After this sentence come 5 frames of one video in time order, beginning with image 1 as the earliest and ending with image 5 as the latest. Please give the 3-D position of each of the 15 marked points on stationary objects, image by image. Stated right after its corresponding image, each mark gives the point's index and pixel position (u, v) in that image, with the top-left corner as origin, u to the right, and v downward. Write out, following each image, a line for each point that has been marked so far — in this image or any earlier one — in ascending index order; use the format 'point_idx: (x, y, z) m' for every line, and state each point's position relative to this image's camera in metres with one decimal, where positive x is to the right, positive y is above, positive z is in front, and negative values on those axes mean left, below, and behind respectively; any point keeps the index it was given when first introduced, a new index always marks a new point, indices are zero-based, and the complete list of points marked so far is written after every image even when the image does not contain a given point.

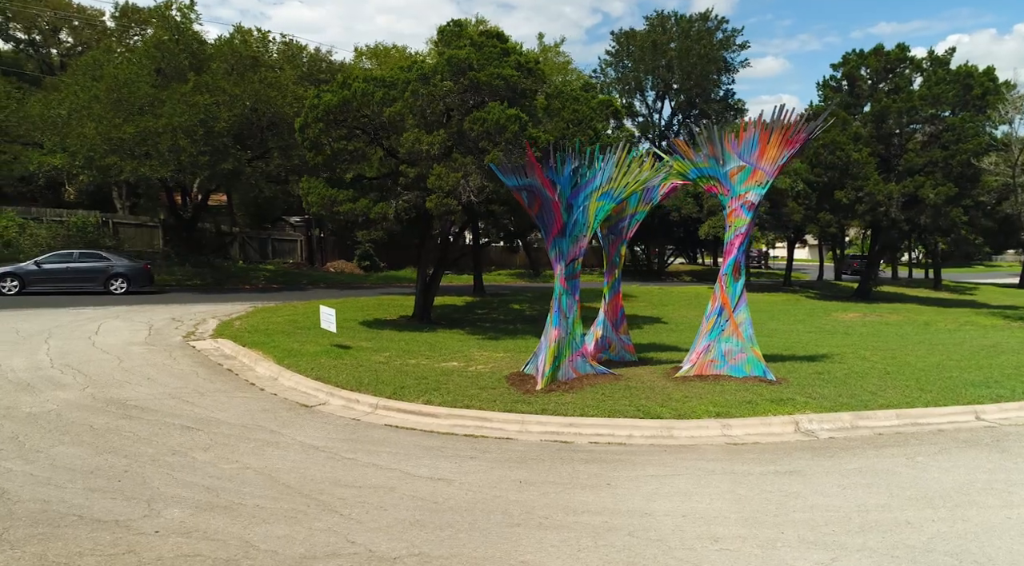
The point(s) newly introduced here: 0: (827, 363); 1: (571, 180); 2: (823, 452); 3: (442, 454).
0: (+5.4, -1.4, +12.4) m
1: (+0.8, +1.4, +10.1) m
2: (+3.5, -1.9, +8.3) m
3: (-0.8, -1.8, +7.9) m
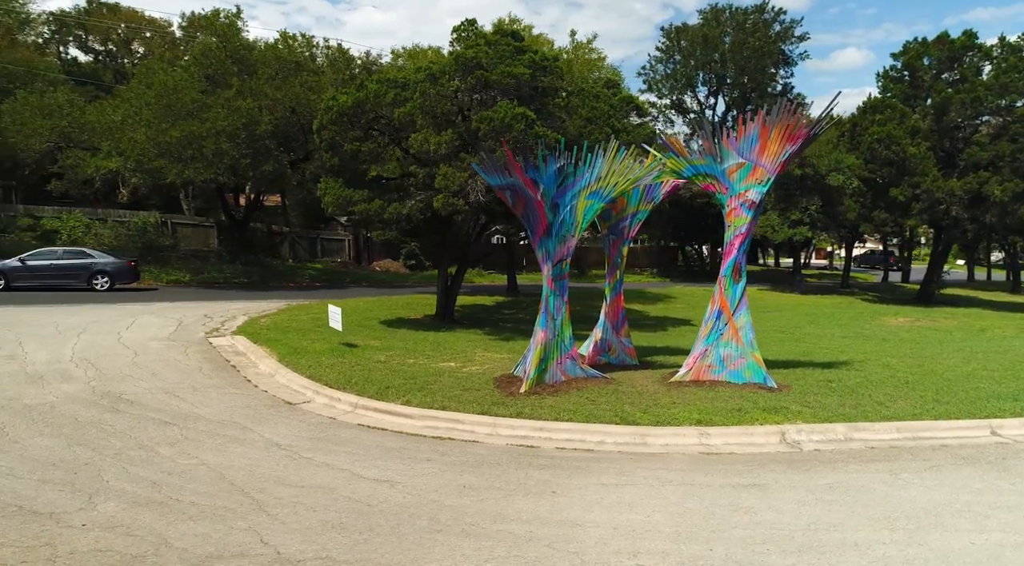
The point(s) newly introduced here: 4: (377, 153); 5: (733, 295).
0: (+5.3, -1.4, +11.8) m
1: (+0.6, +1.4, +9.9) m
2: (+3.1, -2.0, +7.9) m
3: (-1.2, -1.9, +7.9) m
4: (-2.7, +2.6, +14.8) m
5: (+3.2, -0.2, +10.6) m
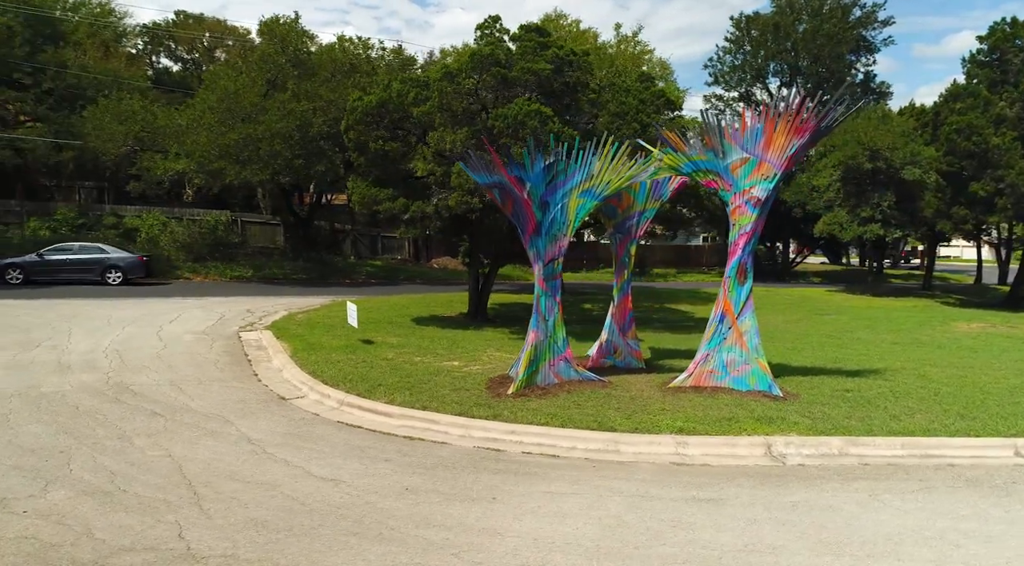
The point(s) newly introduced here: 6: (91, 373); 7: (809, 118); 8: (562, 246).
0: (+5.3, -1.5, +11.0) m
1: (+0.4, +1.4, +9.7) m
2: (+2.6, -2.0, +7.4) m
3: (-1.6, -1.8, +7.9) m
4: (-2.2, +2.7, +14.9) m
5: (+3.1, -0.2, +10.1) m
6: (-6.4, -1.4, +11.1) m
7: (+3.8, +2.1, +9.5) m
8: (+0.7, +0.5, +10.0) m
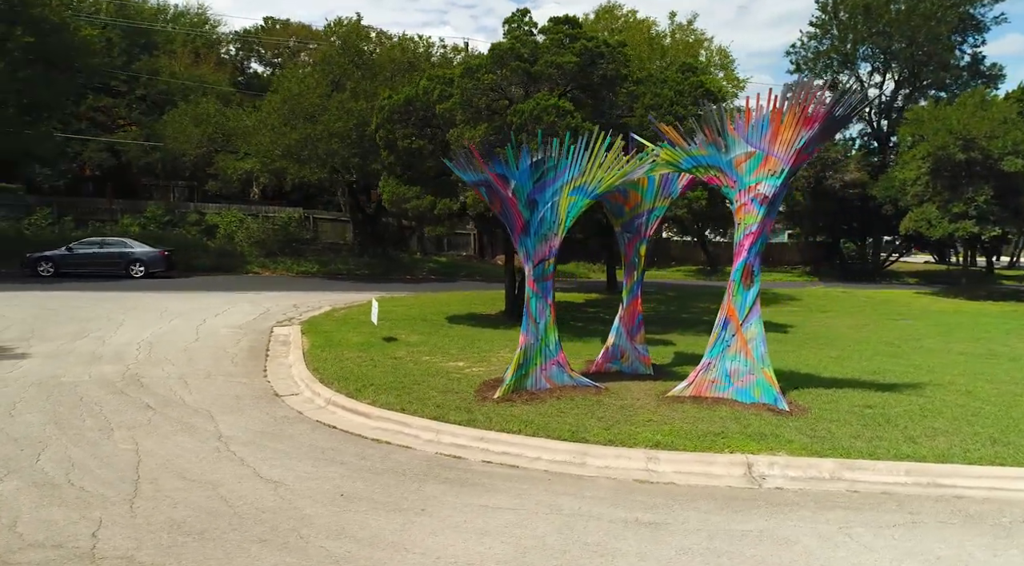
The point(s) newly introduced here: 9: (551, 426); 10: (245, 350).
0: (+5.3, -1.5, +10.0) m
1: (+0.3, +1.4, +9.3) m
2: (+2.1, -2.0, +6.8) m
3: (-2.1, -1.9, +7.8) m
4: (-1.6, +2.7, +14.9) m
5: (+3.0, -0.2, +9.4) m
6: (-6.3, -1.3, +11.7) m
7: (+3.6, +2.1, +8.7) m
8: (+0.5, +0.5, +9.6) m
9: (+0.5, -1.7, +8.6) m
10: (-4.7, -1.2, +13.1) m
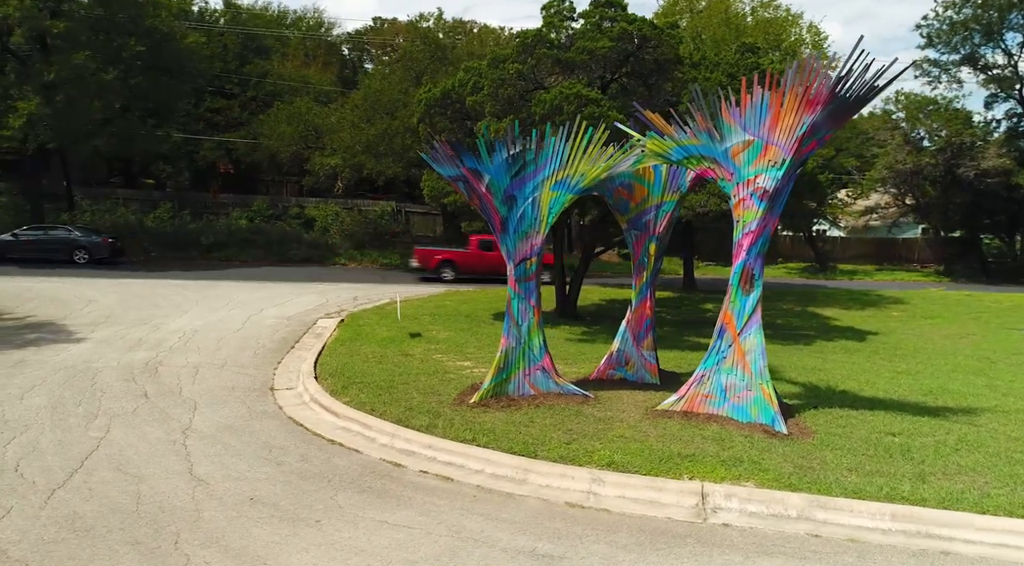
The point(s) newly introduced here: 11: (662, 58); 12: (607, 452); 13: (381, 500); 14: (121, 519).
0: (+5.0, -1.6, +8.5) m
1: (0.0, +1.4, +8.8) m
2: (+1.2, -2.1, +6.0) m
3: (-2.6, -1.8, +7.8) m
4: (-0.9, +2.8, +14.5) m
5: (+2.6, -0.3, +8.4) m
6: (-6.1, -1.2, +12.3) m
7: (+3.2, +2.0, +7.5) m
8: (+0.3, +0.5, +9.0) m
9: (0.0, -1.7, +8.0) m
10: (-4.3, -1.1, +13.4) m
11: (+2.6, +4.1, +13.5) m
12: (+1.0, -1.7, +7.6) m
13: (-1.2, -2.0, +6.7) m
14: (-3.3, -2.0, +6.2) m
